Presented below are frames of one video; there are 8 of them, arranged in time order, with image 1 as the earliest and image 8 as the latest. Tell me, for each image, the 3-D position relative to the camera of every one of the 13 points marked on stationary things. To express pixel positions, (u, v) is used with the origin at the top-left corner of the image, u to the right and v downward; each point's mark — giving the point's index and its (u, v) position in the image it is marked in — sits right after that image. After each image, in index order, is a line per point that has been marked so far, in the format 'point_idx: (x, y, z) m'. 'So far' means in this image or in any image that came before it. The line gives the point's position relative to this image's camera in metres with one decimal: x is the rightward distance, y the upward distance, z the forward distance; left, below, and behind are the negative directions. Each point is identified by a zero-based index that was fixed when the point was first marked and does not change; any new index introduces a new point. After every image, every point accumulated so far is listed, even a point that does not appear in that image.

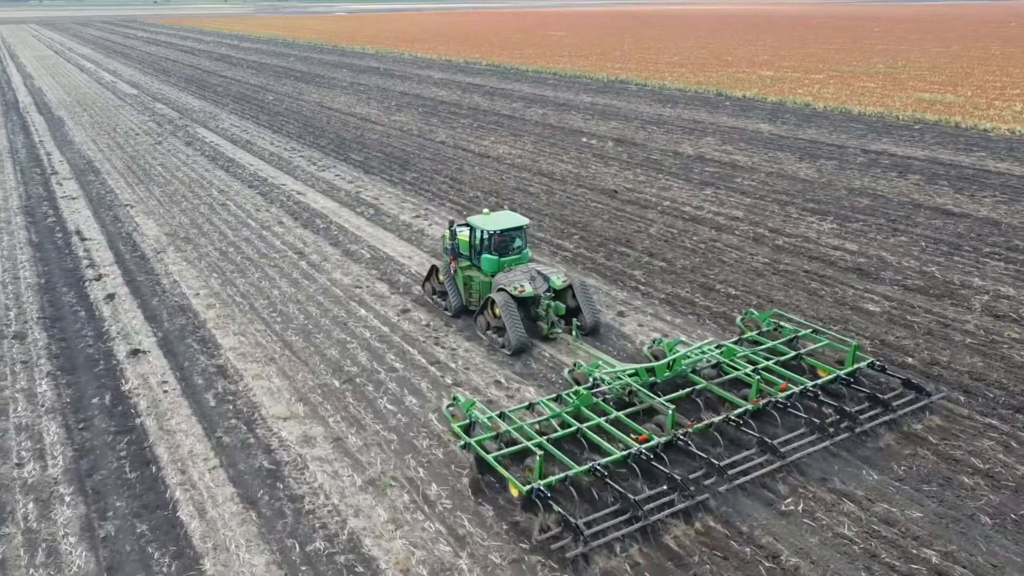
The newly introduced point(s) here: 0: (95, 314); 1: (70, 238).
0: (-7.2, -0.5, +13.8) m
1: (-10.1, +1.1, +18.3) m
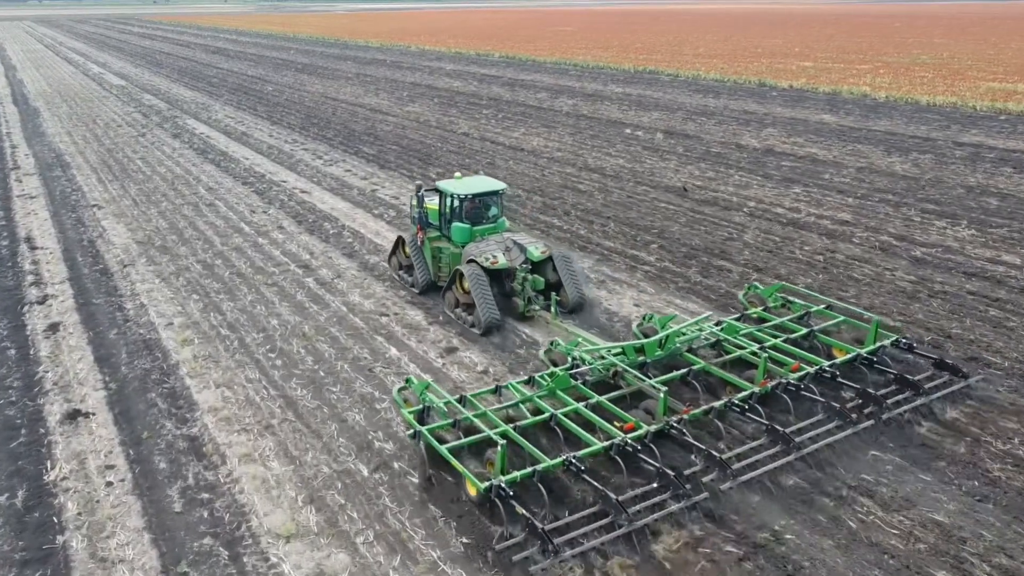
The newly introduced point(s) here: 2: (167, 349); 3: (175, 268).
0: (-6.1, -0.9, +10.2) m
1: (-9.0, +0.8, +14.7) m
2: (-4.4, -0.8, +10.3) m
3: (-5.6, +0.3, +13.3) m
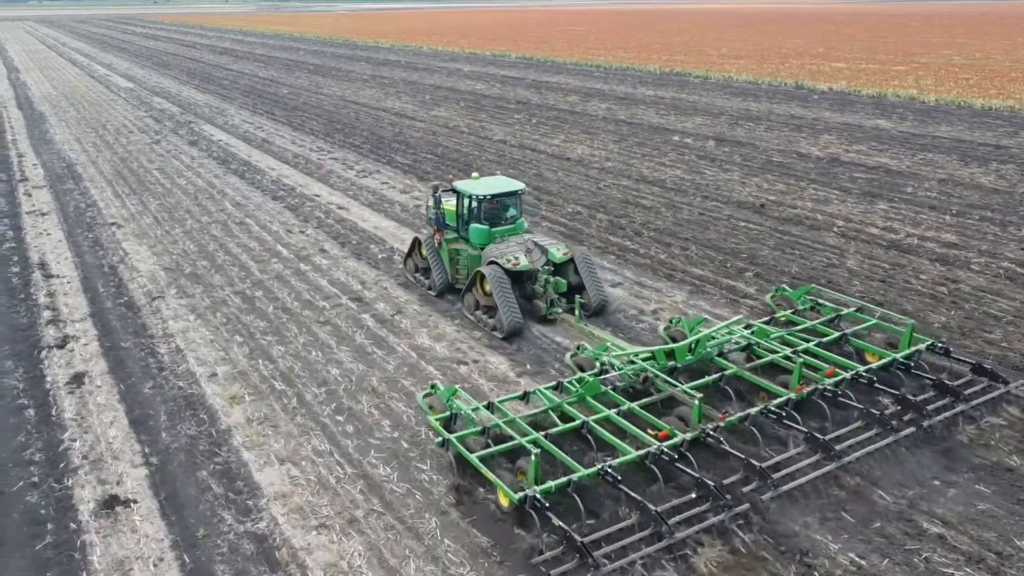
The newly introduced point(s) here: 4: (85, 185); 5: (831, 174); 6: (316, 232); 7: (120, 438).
0: (-5.0, -1.4, +8.6) m
1: (-7.8, +0.2, +13.1) m
2: (-3.2, -1.3, +8.7) m
3: (-4.4, -0.2, +11.7) m
4: (-10.1, +2.4, +19.0) m
5: (+7.6, +2.8, +19.2) m
6: (-3.7, +1.0, +15.1) m
7: (-3.9, -1.5, +8.1) m
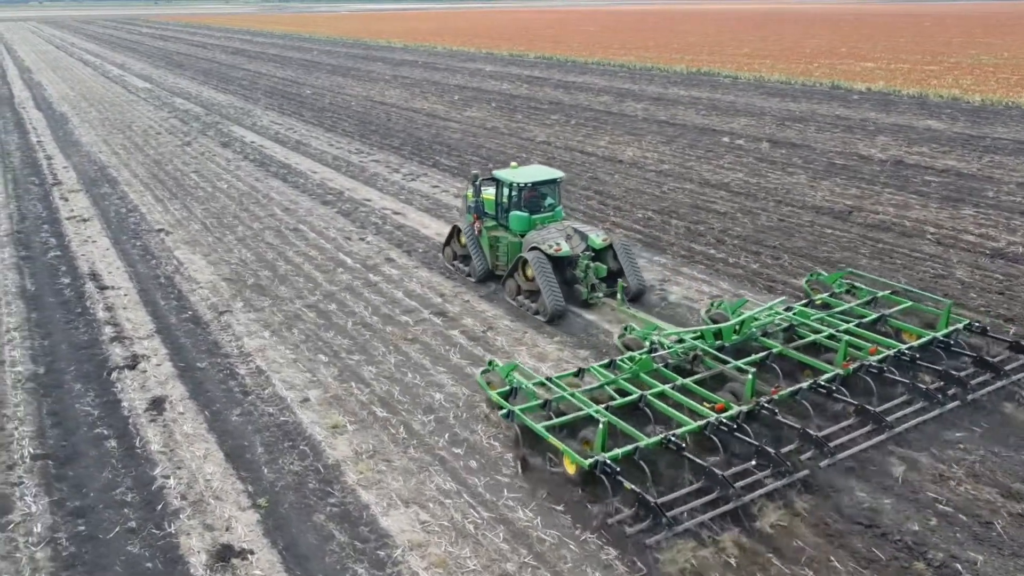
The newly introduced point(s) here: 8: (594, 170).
0: (-3.7, -1.6, +7.8) m
1: (-6.5, 0.0, +12.2) m
2: (-1.9, -1.5, +7.9) m
3: (-3.1, -0.4, +10.9) m
4: (-8.8, +2.2, +18.2) m
5: (+8.9, +2.6, +18.4) m
6: (-2.4, +0.9, +14.3) m
7: (-2.6, -1.7, +7.3) m
8: (+2.0, +2.8, +19.4) m
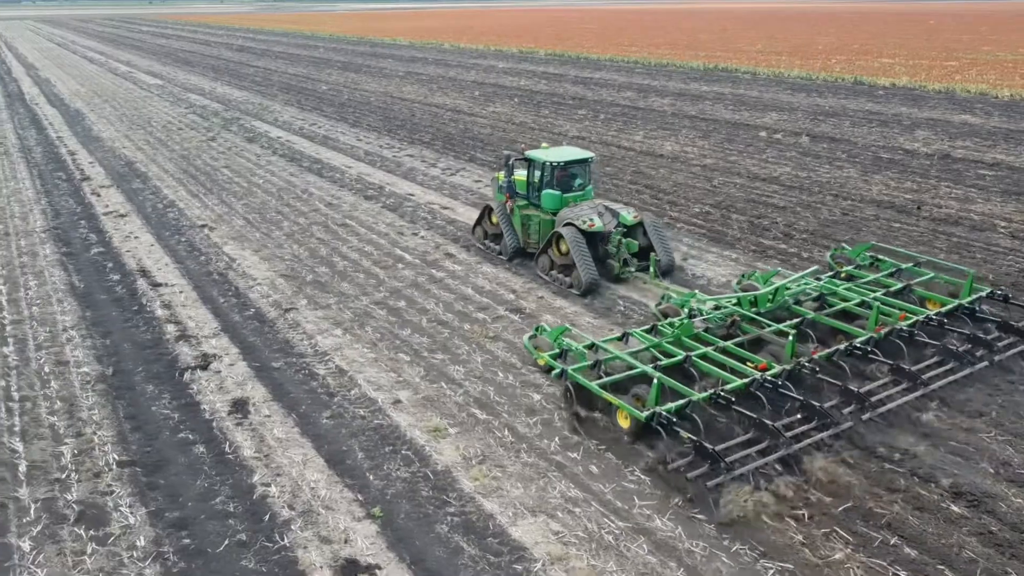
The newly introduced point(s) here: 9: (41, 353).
0: (-2.6, -1.5, +7.3) m
1: (-5.5, +0.1, +11.7) m
2: (-0.9, -1.4, +7.4) m
3: (-2.1, -0.3, +10.4) m
4: (-7.9, +2.3, +17.7) m
5: (+9.8, +2.6, +18.0) m
6: (-1.4, +0.9, +13.8) m
7: (-1.6, -1.6, +6.8) m
8: (+2.9, +2.9, +19.0) m
9: (-5.5, -0.8, +9.3) m
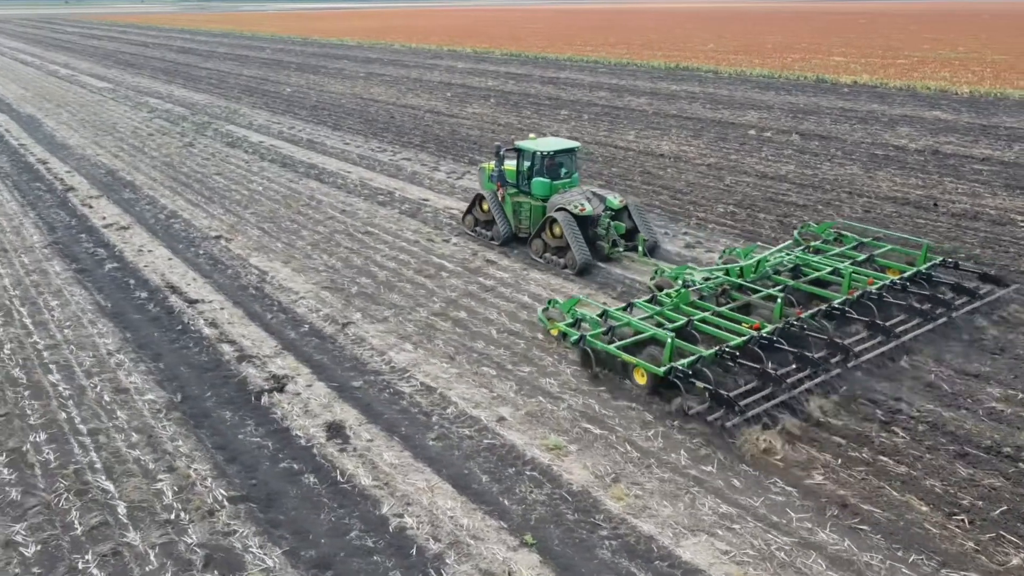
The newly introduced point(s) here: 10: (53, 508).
0: (-1.5, -1.7, +6.8) m
1: (-4.8, -0.2, +11.0) m
2: (+0.2, -1.5, +7.1) m
3: (-1.2, -0.5, +10.0) m
4: (-7.6, +2.0, +16.8) m
5: (+10.0, +2.8, +18.5) m
6: (-0.8, +0.8, +13.4) m
7: (-0.4, -1.8, +6.4) m
8: (+3.0, +2.9, +18.9) m
9: (-4.5, -1.0, +8.7) m
10: (-3.7, -1.8, +6.5) m
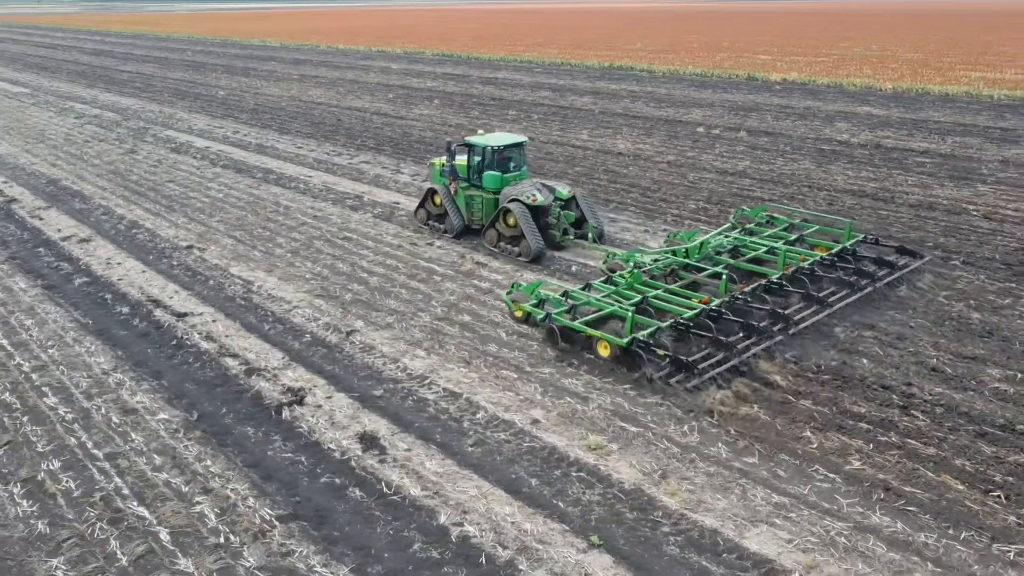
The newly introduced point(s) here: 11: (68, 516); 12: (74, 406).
0: (-1.0, -1.7, +6.7) m
1: (-4.8, -0.3, +10.6) m
2: (+0.6, -1.5, +7.1) m
3: (-1.1, -0.5, +9.8) m
4: (-8.2, +1.7, +16.0) m
5: (+9.1, +3.1, +19.3) m
6: (-1.1, +0.7, +13.3) m
7: (+0.1, -1.8, +6.4) m
8: (+2.2, +3.0, +19.1) m
9: (-4.2, -1.2, +8.2) m
10: (-3.2, -1.9, +6.2) m
11: (-3.6, -1.8, +6.4) m
12: (-4.4, -1.2, +8.2) m
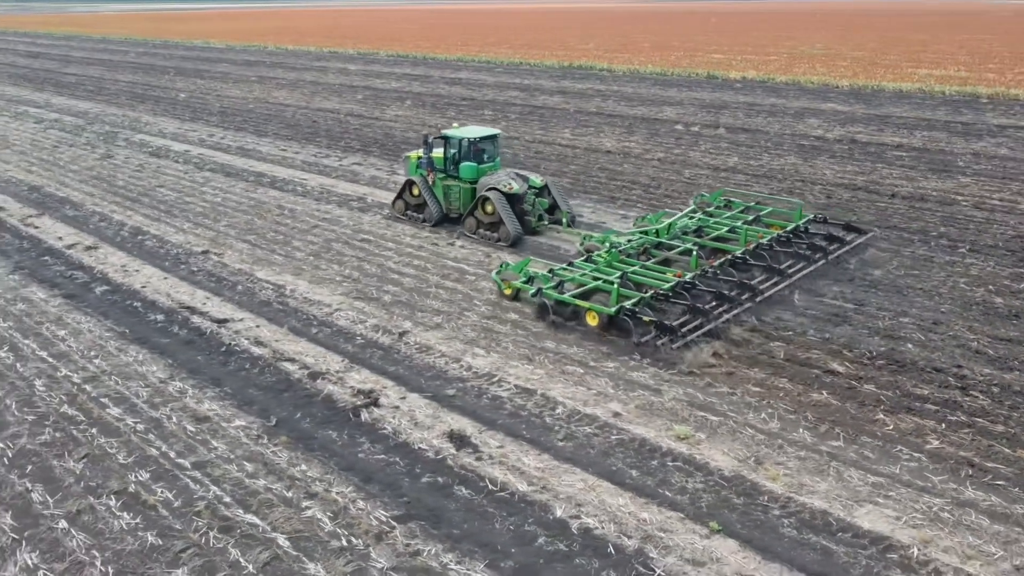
0: (-0.1, -1.7, +6.7) m
1: (-4.2, -0.4, +10.3) m
2: (+1.5, -1.5, +7.2) m
3: (-0.5, -0.5, +9.9) m
4: (-8.0, +1.5, +15.5) m
5: (+8.9, +3.4, +20.1) m
6: (-0.7, +0.7, +13.3) m
7: (+1.0, -1.8, +6.5) m
8: (+2.0, +3.0, +19.3) m
9: (-3.5, -1.2, +8.0) m
10: (-2.3, -2.0, +6.0) m
11: (-2.6, -1.9, +6.3) m
12: (-3.7, -1.3, +7.9) m
